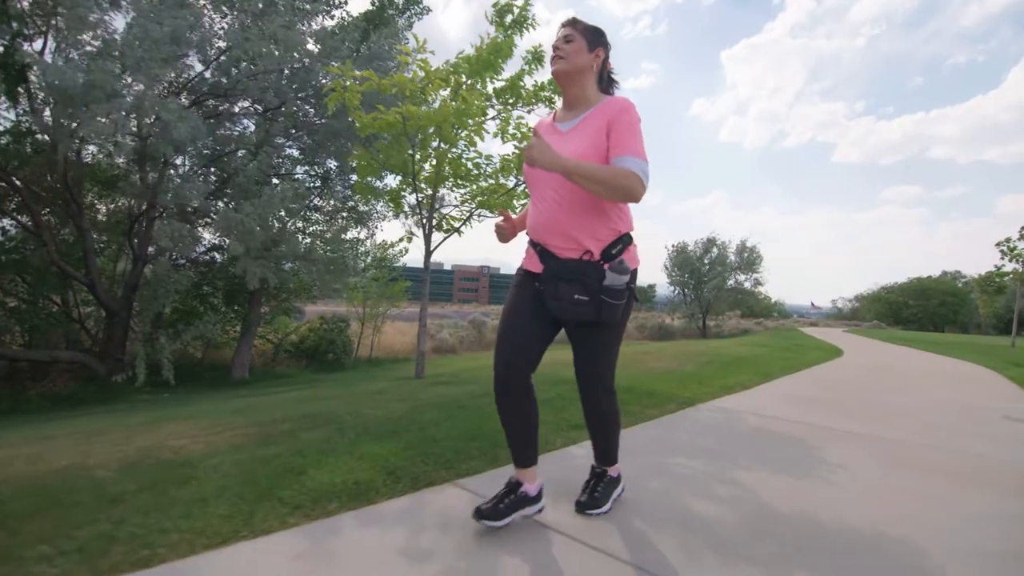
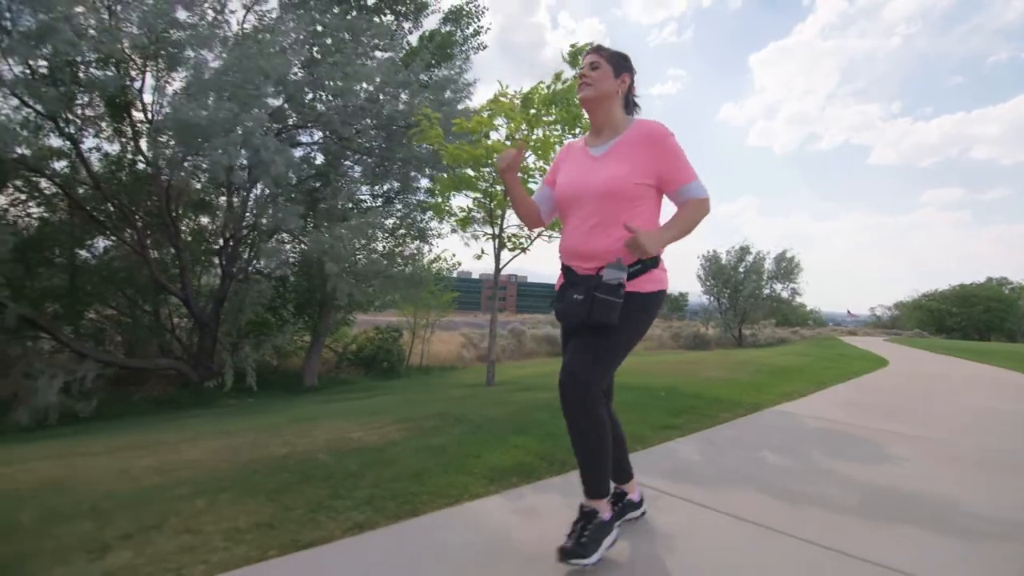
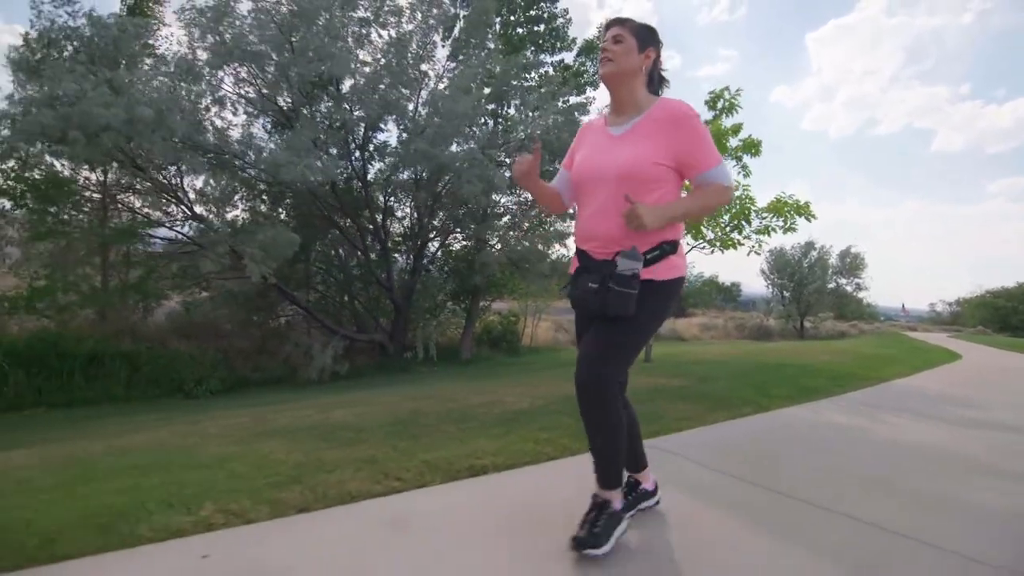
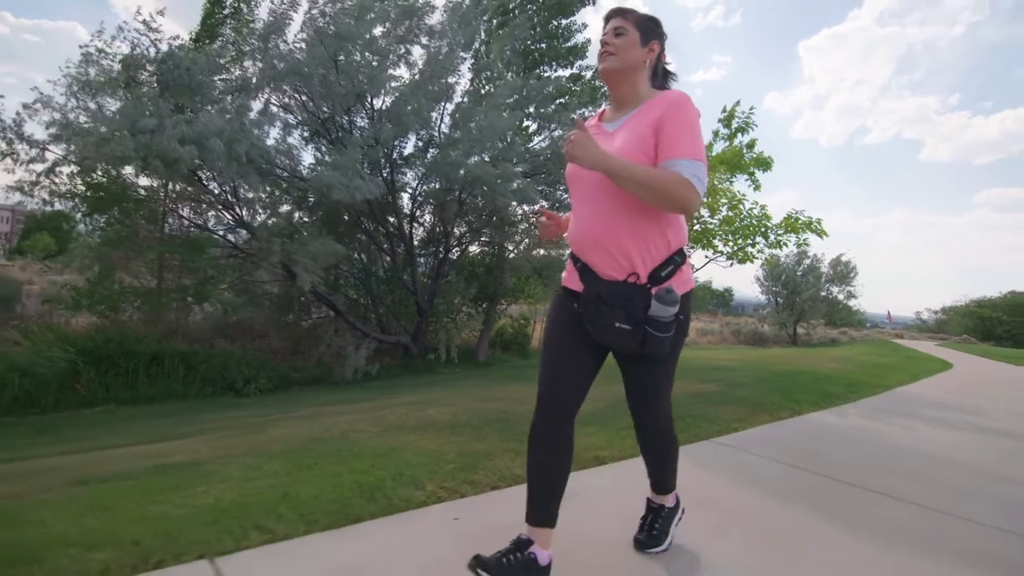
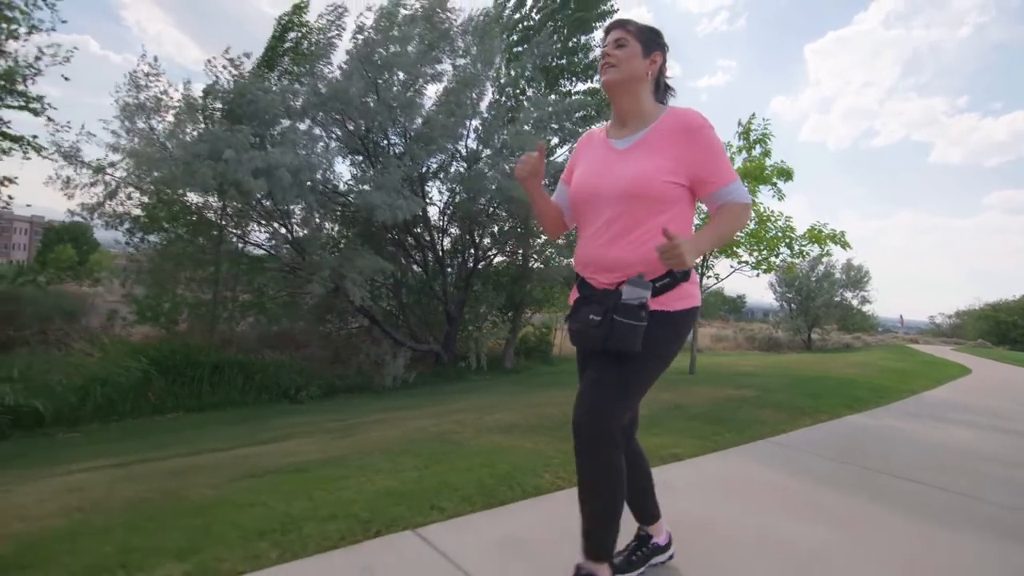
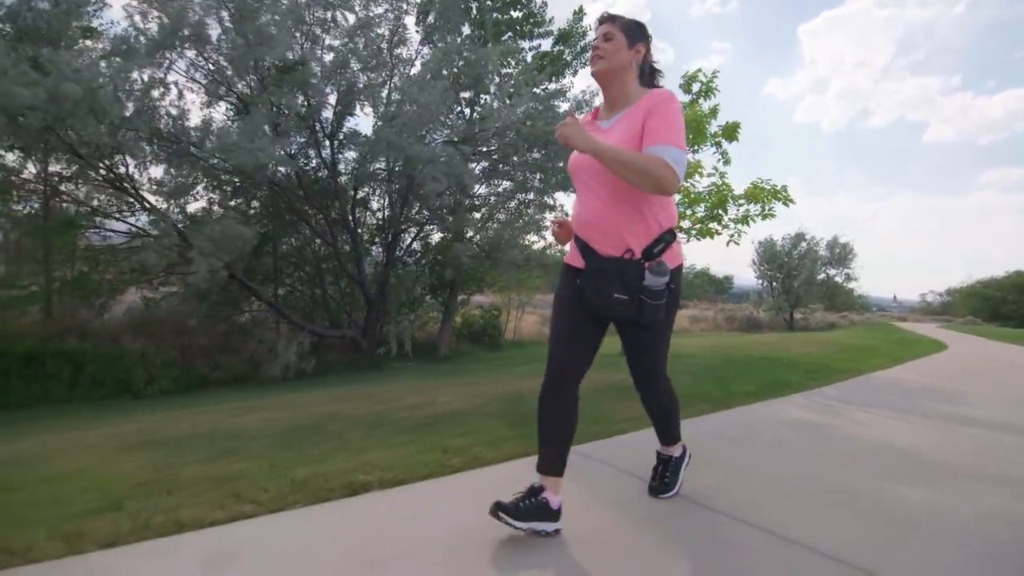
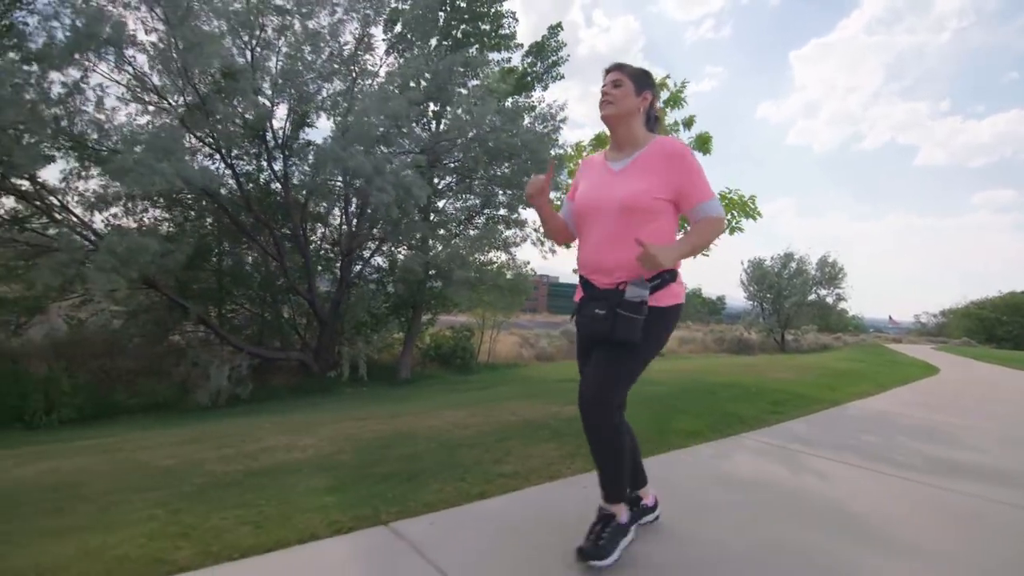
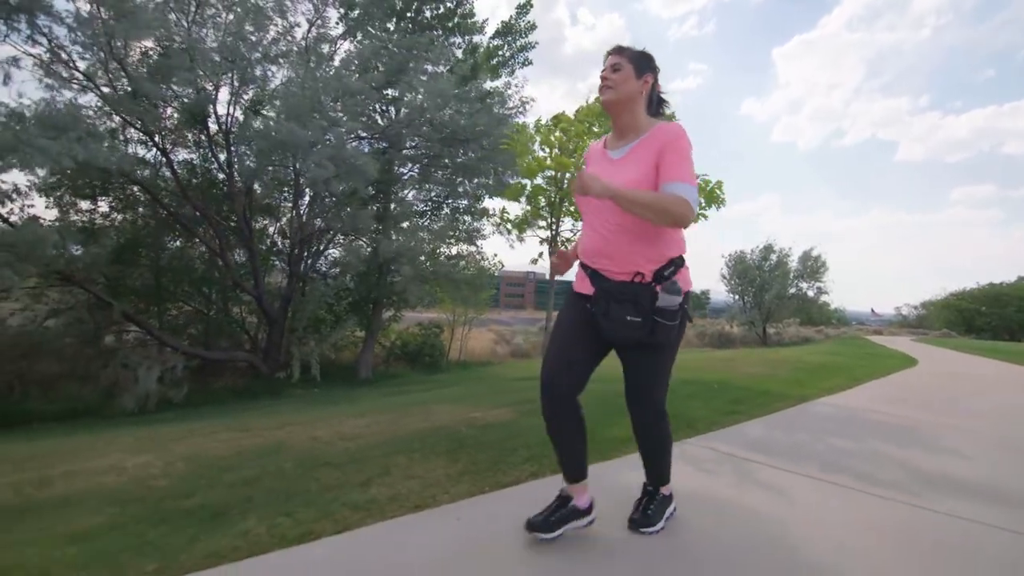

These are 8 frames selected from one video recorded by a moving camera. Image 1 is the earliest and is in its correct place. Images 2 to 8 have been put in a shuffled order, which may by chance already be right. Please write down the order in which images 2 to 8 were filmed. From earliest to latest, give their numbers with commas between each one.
2, 8, 7, 6, 3, 4, 5
